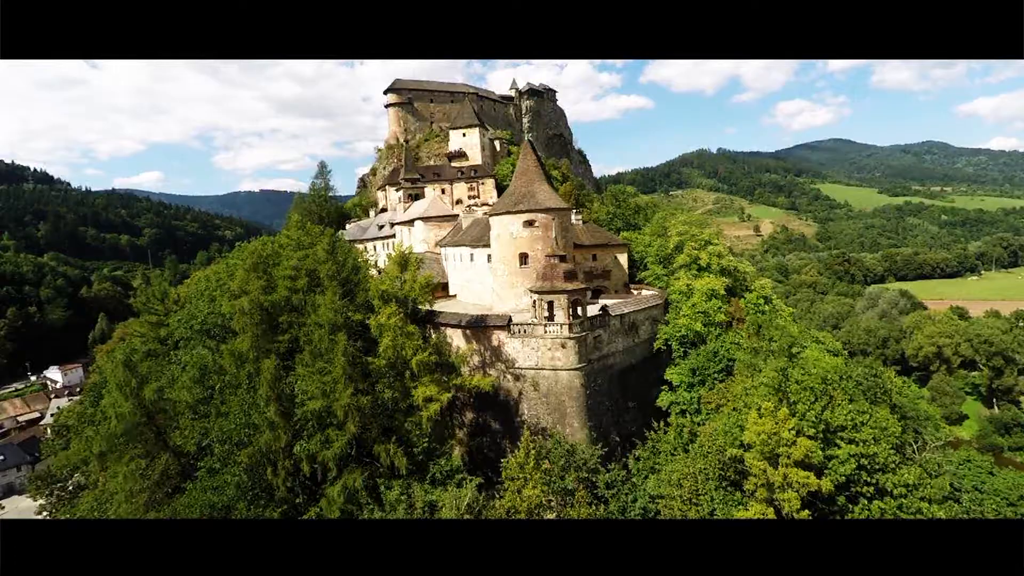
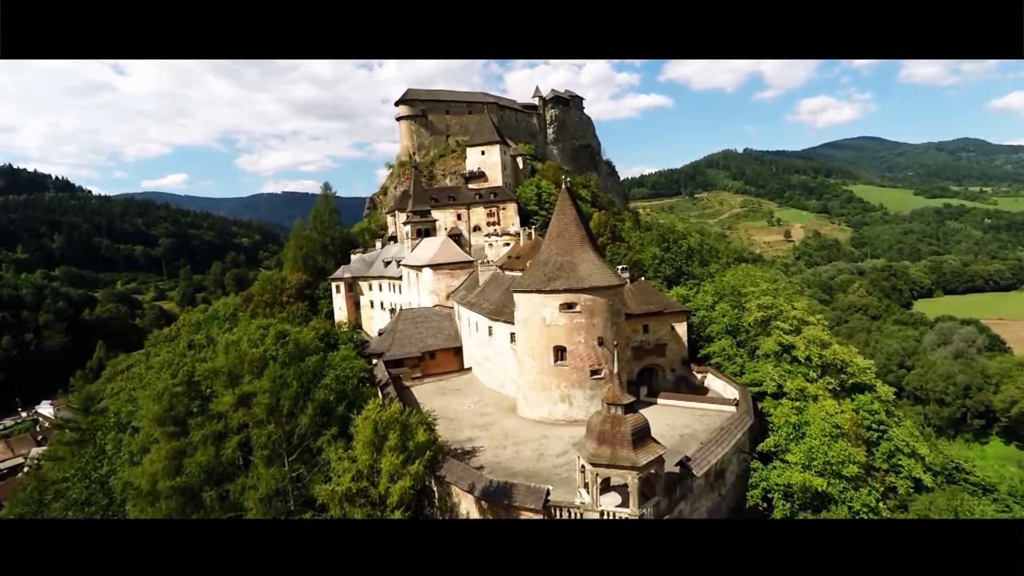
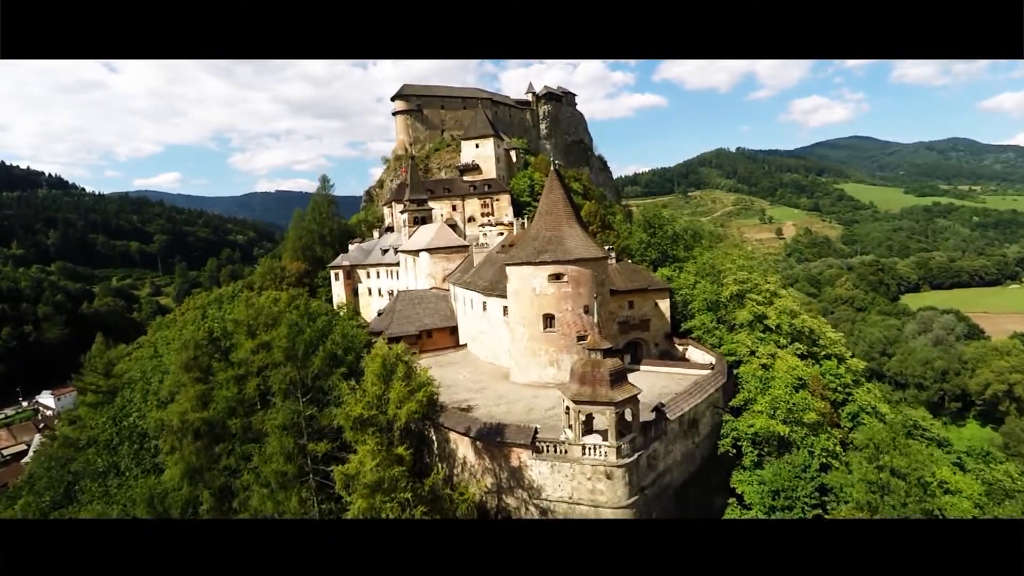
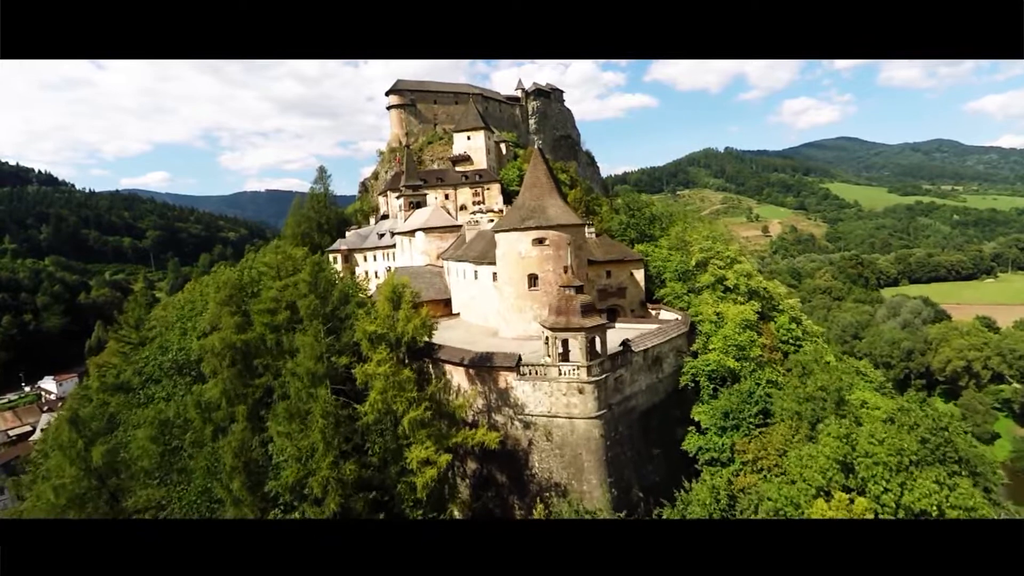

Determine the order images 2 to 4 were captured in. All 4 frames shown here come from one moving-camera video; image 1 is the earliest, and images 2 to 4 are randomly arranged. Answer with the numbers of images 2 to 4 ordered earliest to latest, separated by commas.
4, 3, 2
